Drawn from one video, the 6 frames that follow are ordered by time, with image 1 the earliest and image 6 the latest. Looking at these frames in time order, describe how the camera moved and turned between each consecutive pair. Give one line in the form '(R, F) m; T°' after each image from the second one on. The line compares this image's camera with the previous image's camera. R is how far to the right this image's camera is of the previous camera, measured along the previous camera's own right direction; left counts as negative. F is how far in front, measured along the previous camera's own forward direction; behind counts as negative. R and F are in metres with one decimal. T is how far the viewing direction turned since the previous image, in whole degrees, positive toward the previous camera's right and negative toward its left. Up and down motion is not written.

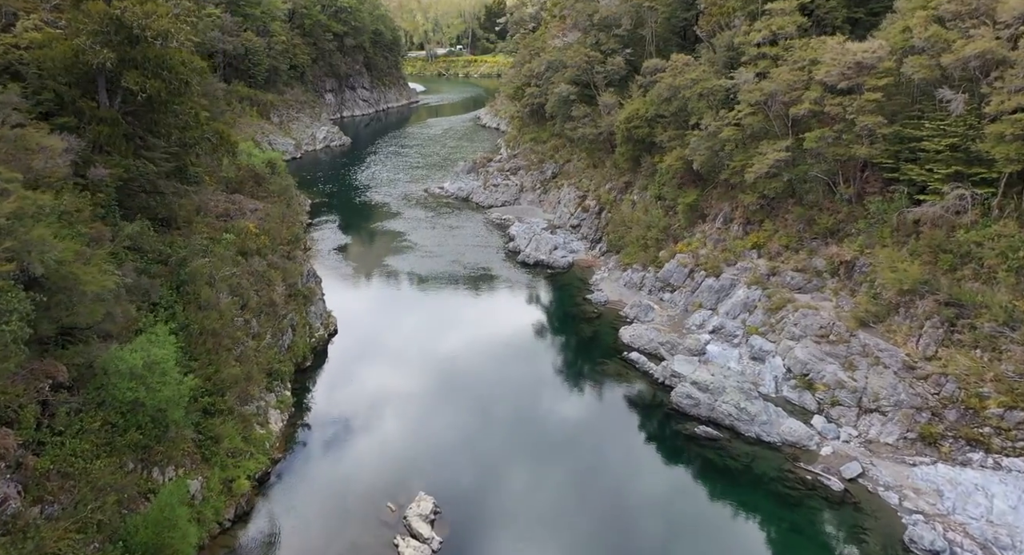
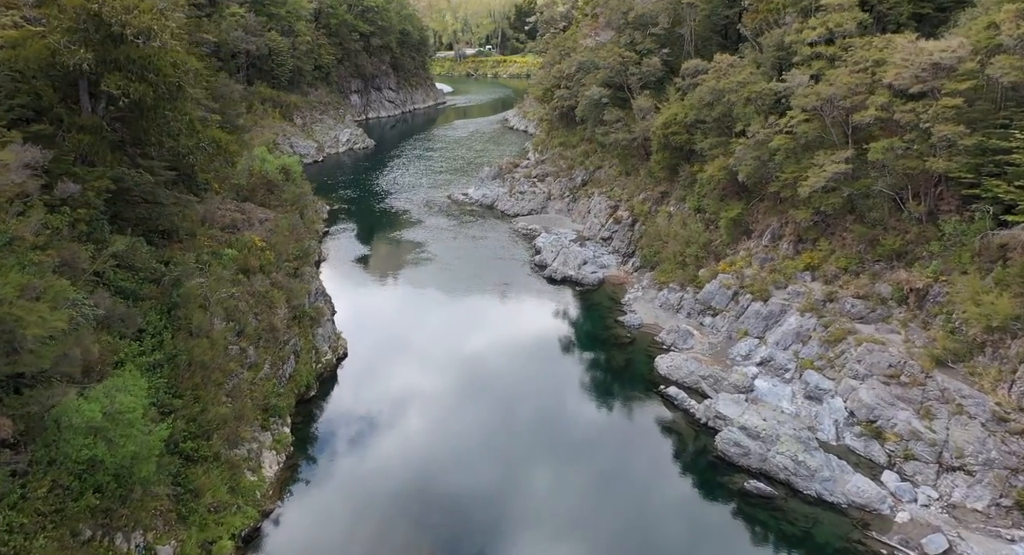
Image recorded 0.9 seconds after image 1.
(0.0, +2.2) m; -2°
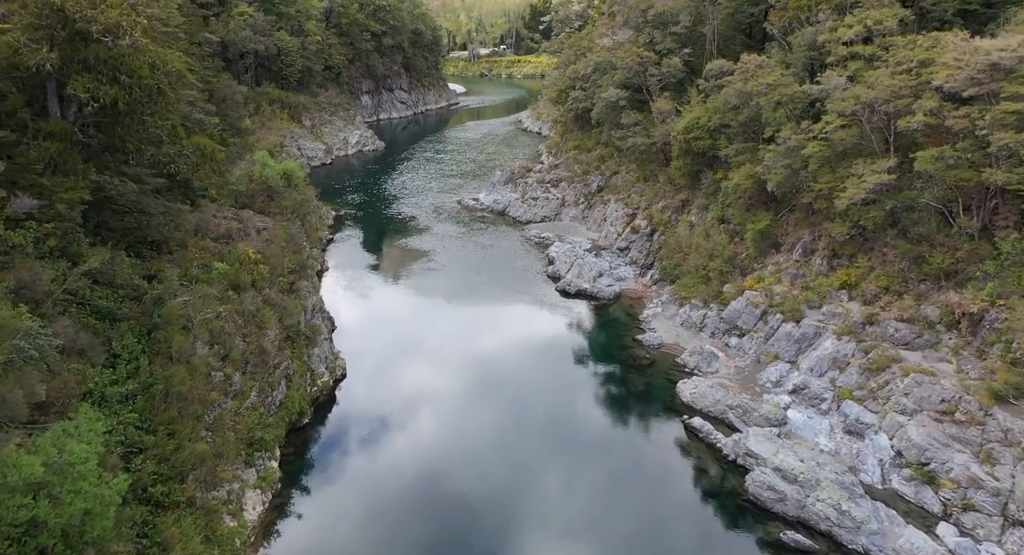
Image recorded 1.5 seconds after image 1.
(+0.1, +1.7) m; -1°
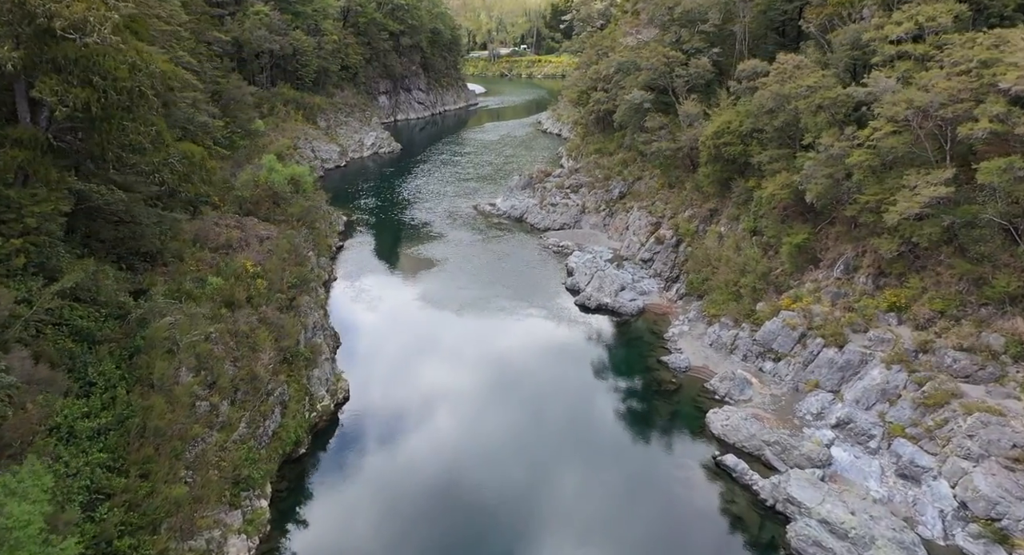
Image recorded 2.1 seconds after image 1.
(+0.1, +1.6) m; -2°
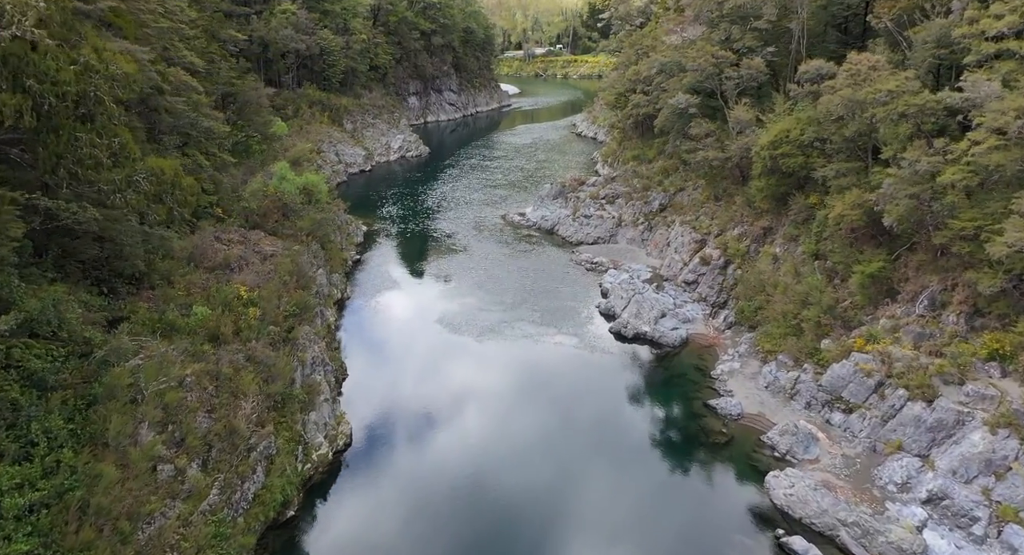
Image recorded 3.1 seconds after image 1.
(+0.1, +2.7) m; -3°
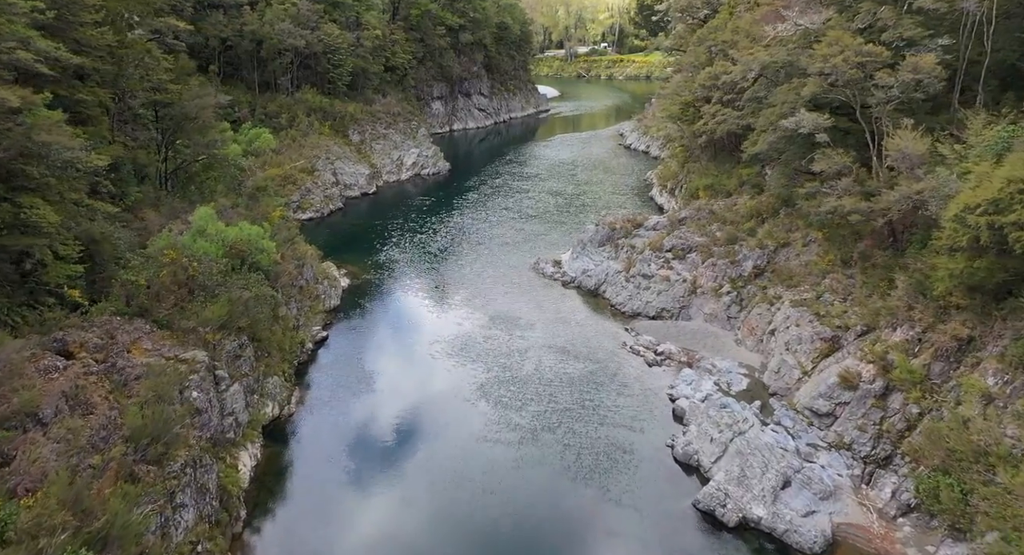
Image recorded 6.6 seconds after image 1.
(+0.3, +9.7) m; -3°
